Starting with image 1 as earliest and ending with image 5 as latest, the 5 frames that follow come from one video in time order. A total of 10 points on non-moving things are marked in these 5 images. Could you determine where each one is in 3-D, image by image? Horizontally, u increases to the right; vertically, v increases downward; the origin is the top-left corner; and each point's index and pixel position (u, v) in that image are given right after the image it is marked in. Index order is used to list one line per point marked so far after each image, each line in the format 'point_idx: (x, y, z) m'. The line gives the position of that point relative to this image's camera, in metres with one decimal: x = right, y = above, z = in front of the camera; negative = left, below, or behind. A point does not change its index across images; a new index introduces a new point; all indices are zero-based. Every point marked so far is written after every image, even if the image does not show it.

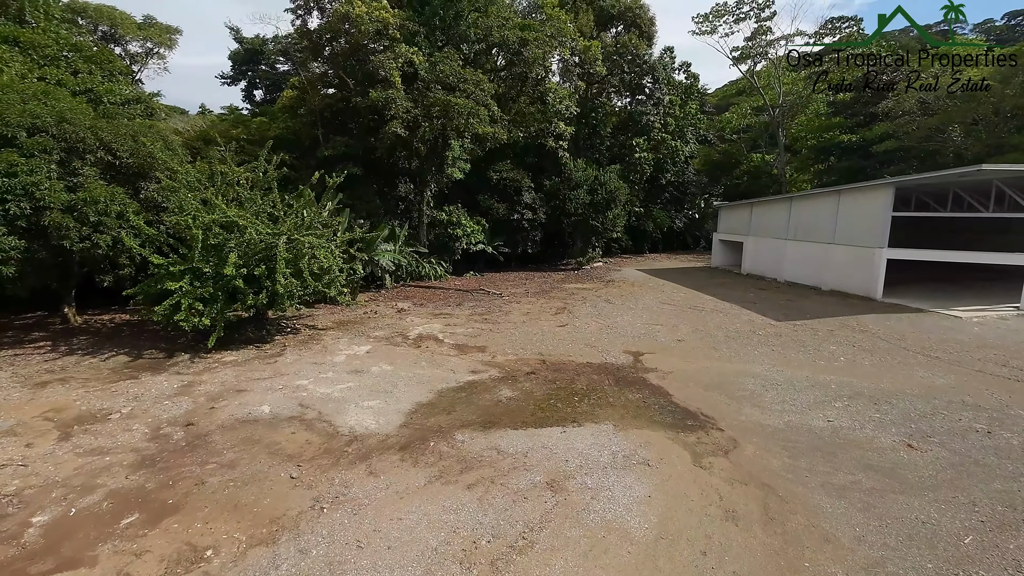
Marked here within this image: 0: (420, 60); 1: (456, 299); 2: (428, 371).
0: (-2.9, +7.2, +15.4) m
1: (-1.9, -0.4, +16.2) m
2: (-1.7, -1.6, +9.5) m
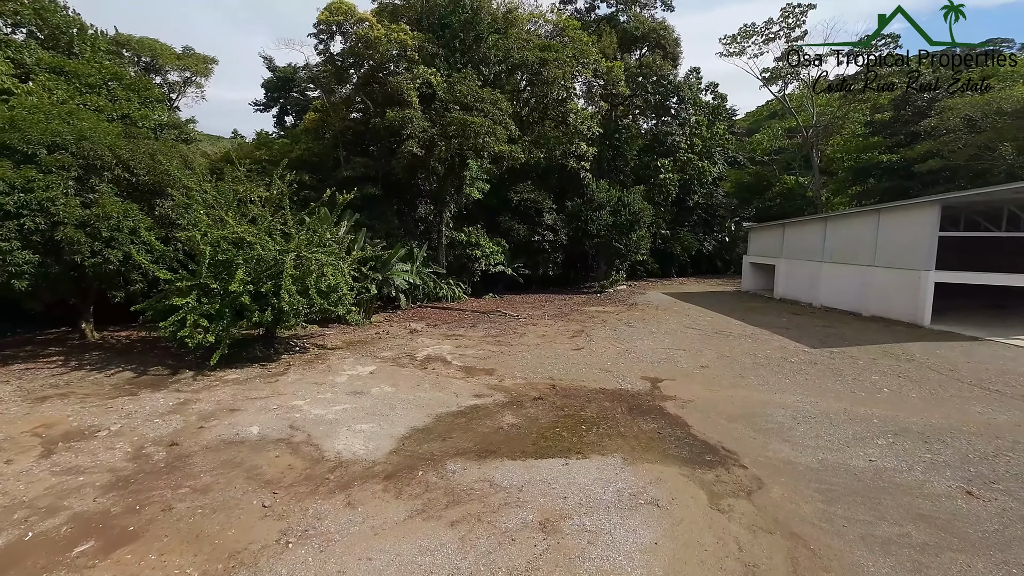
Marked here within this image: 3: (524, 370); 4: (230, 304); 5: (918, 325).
0: (-2.3, +6.6, +15.4) m
1: (-1.4, -1.1, +15.8) m
2: (-1.5, -2.0, +9.0) m
3: (+0.3, -1.8, +10.6) m
4: (-6.1, -0.3, +10.5) m
5: (+11.6, -1.0, +13.8) m
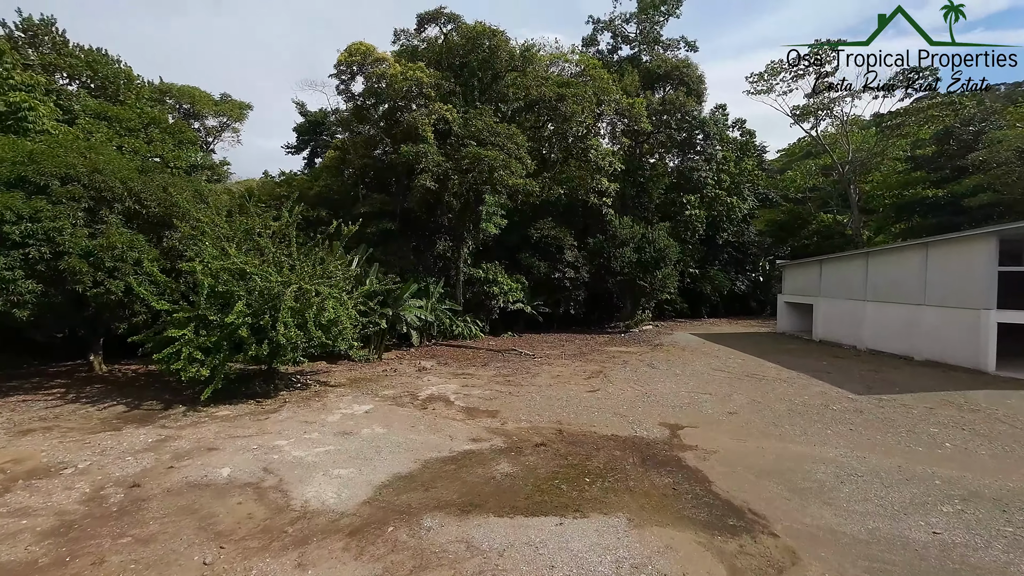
0: (-1.8, +5.5, +15.4) m
1: (-0.9, -2.2, +15.1) m
2: (-1.5, -2.6, +8.3) m
3: (+0.4, -2.5, +9.7) m
4: (-6.0, -1.0, +10.2) m
5: (+11.9, -2.1, +12.3) m
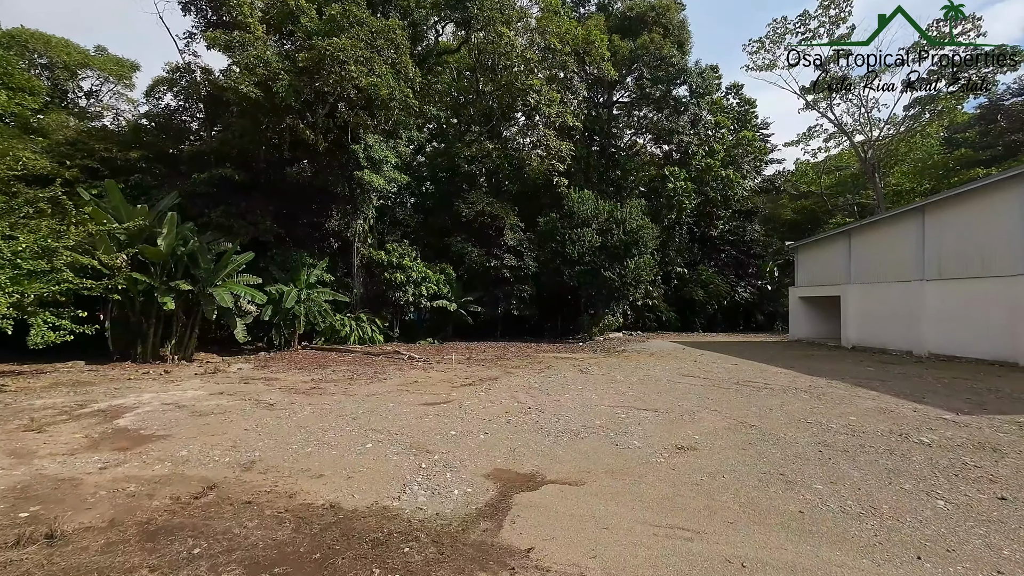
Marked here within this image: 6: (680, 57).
0: (-4.5, +6.2, +10.7) m
1: (-3.7, -1.5, +9.7) m
2: (-4.4, -1.3, +3.0) m
3: (-2.5, -1.4, +4.4) m
4: (-8.8, +0.1, +5.1) m
5: (+9.1, -1.2, +6.7) m
6: (+6.1, +8.3, +17.6) m
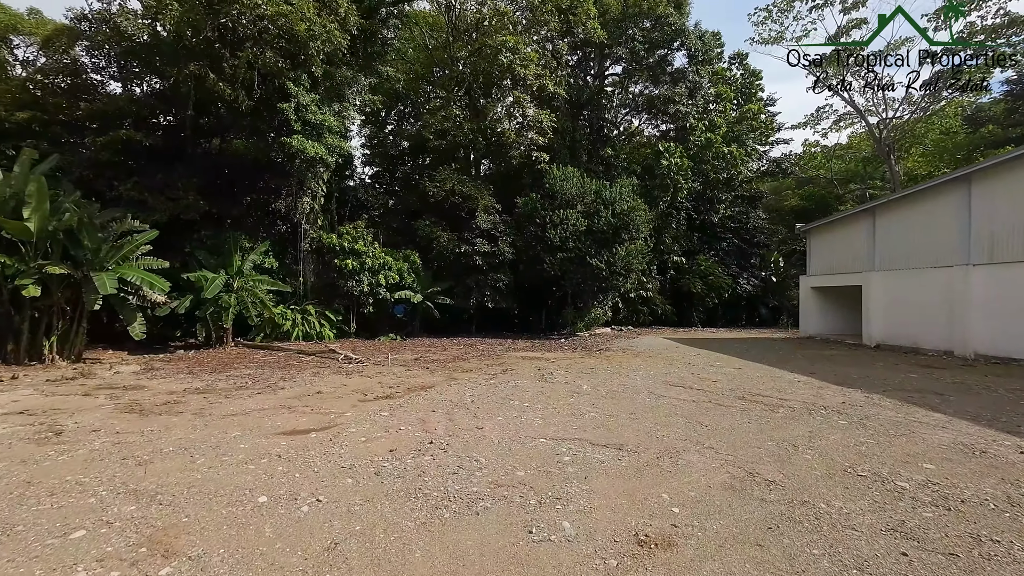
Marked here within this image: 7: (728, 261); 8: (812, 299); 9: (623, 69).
0: (-5.3, +6.4, +8.7) m
1: (-4.5, -1.2, +7.9) m
2: (-5.2, -1.1, +1.1) m
3: (-3.3, -1.2, +2.5) m
4: (-9.6, +0.3, +3.2) m
5: (+8.3, -1.0, +4.8) m
6: (+5.3, +8.6, +15.7) m
7: (+8.9, +1.2, +19.9) m
8: (+8.3, -0.3, +13.3) m
9: (+3.7, +7.2, +16.2) m
